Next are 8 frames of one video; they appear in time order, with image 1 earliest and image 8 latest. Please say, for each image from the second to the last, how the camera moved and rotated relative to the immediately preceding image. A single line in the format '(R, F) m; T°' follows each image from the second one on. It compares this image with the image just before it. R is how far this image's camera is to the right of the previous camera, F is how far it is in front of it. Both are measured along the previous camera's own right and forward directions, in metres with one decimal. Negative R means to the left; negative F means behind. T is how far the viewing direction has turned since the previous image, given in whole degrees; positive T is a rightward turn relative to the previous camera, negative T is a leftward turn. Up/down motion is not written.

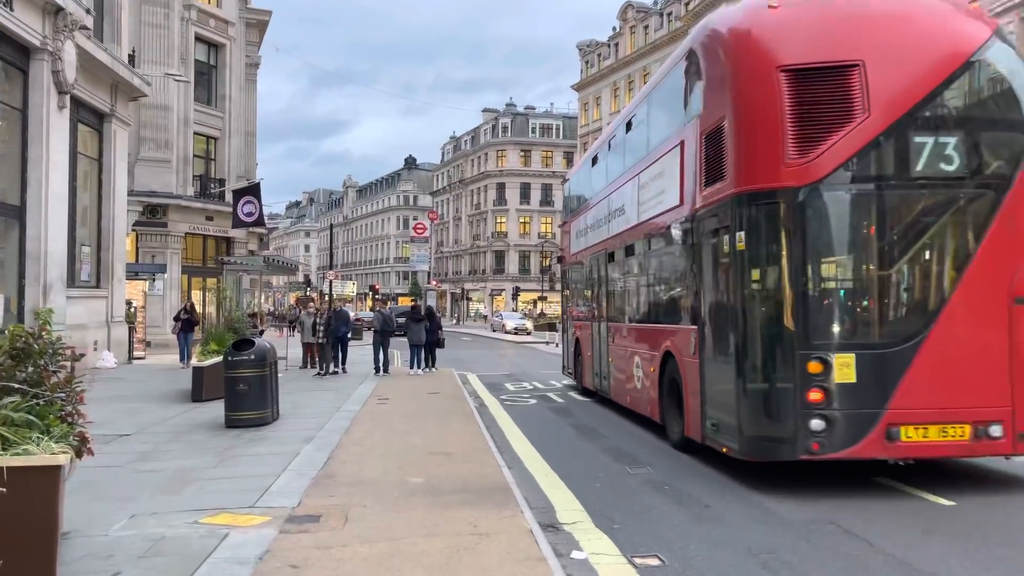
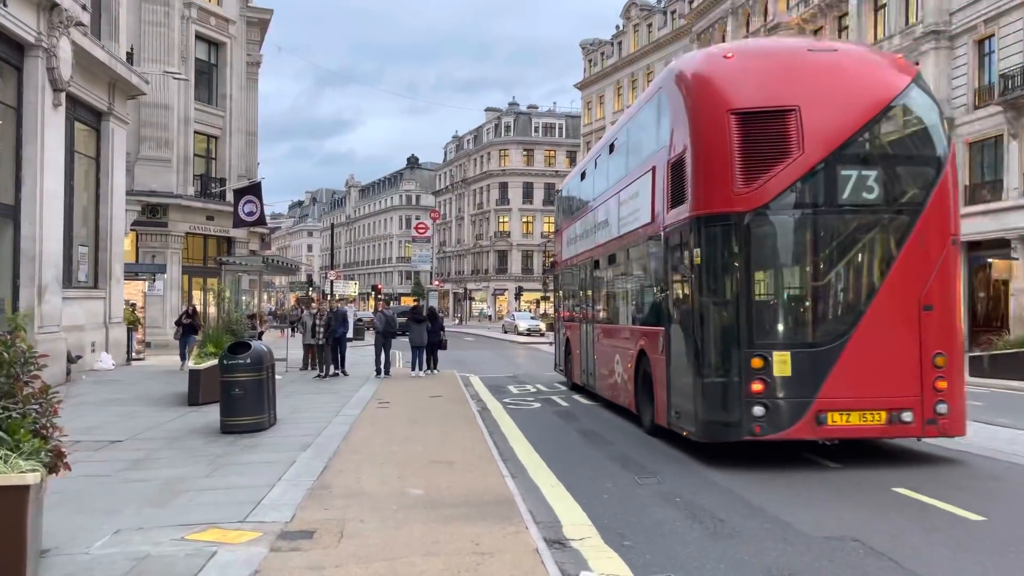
(0.0, +0.3) m; 0°
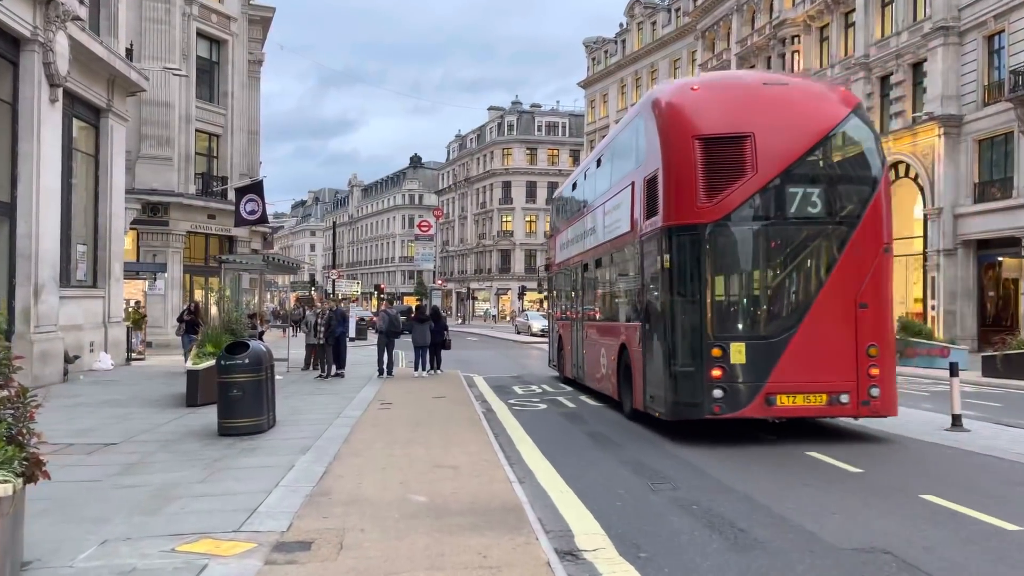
(0.0, +0.3) m; 0°
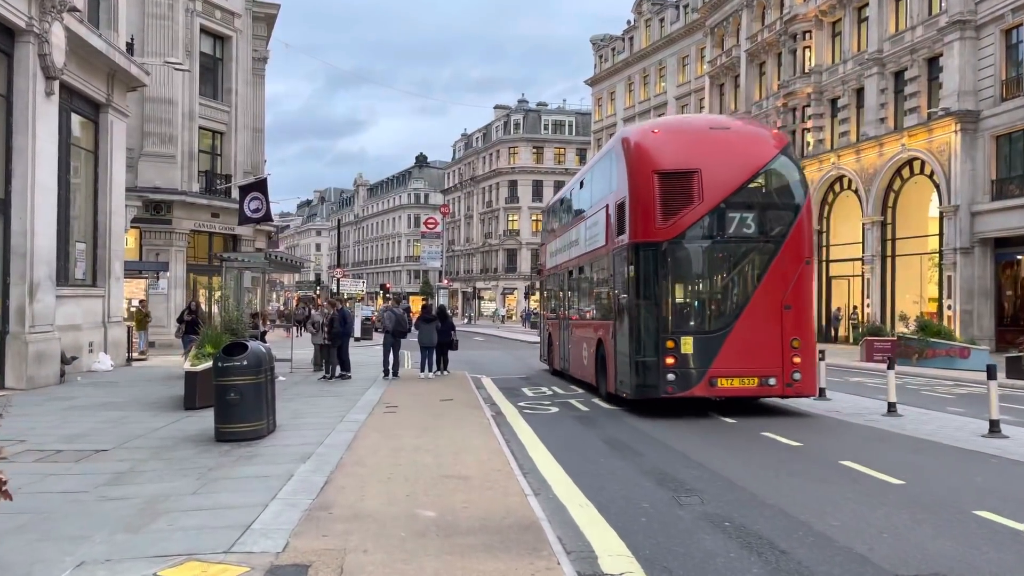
(-0.1, +0.5) m; 0°
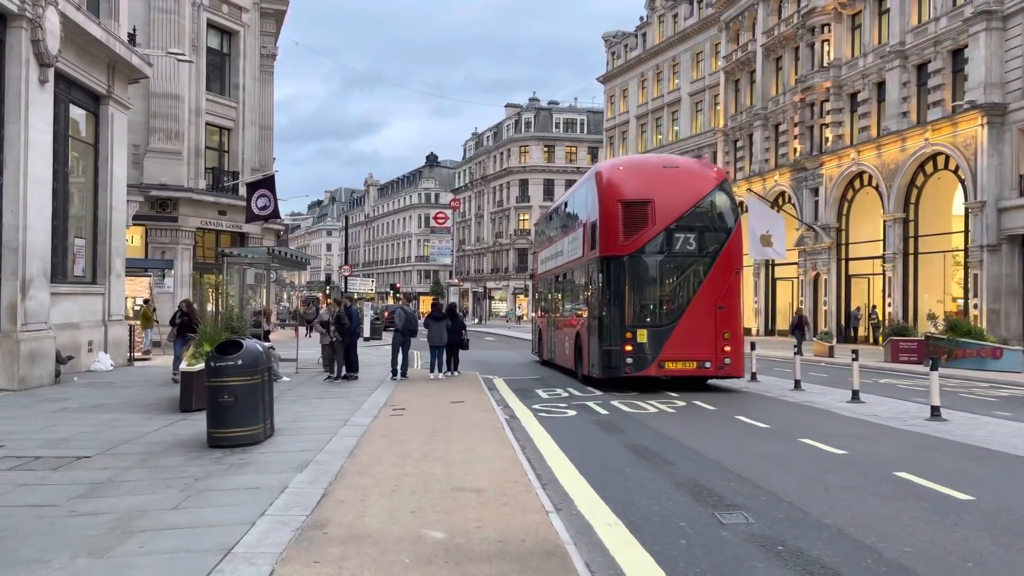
(-0.1, +0.8) m; -1°
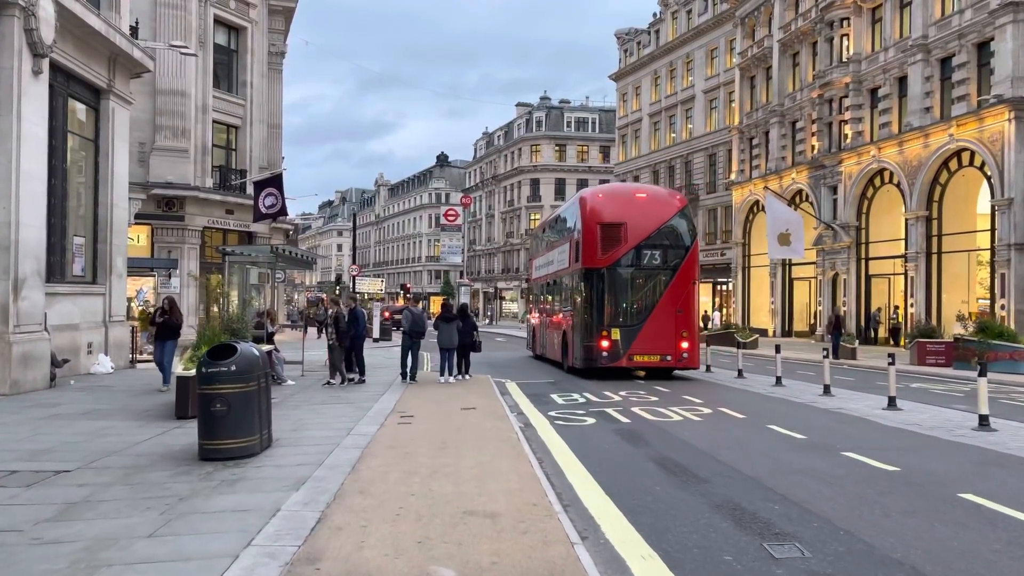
(-0.1, +0.7) m; -1°
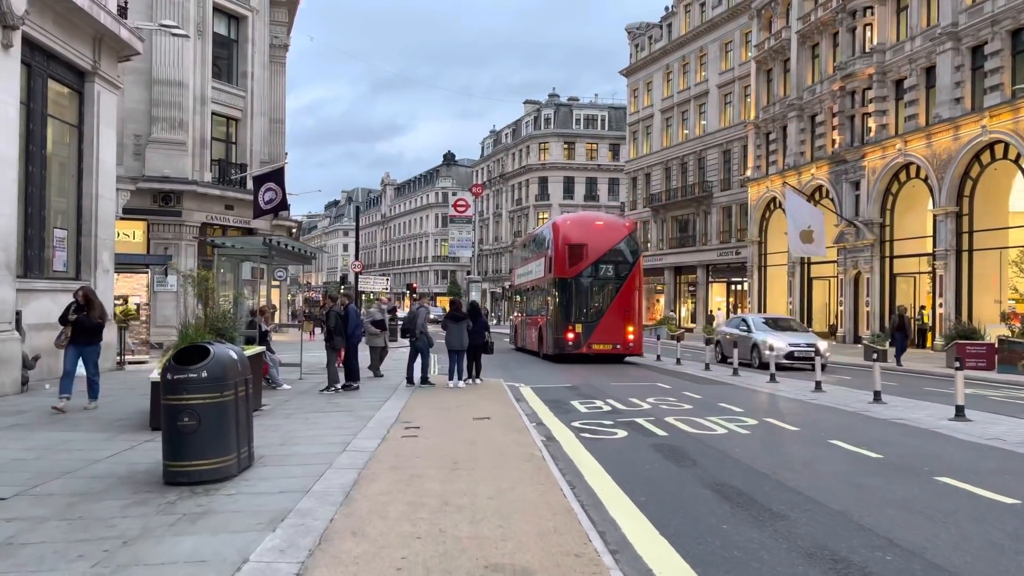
(-0.2, +1.4) m; 0°
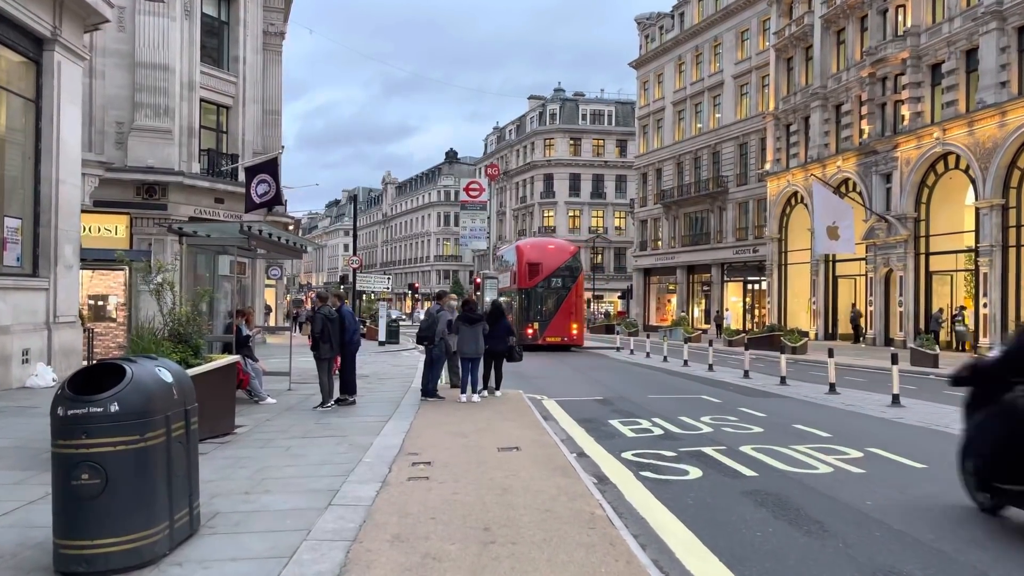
(-0.4, +2.3) m; 0°
